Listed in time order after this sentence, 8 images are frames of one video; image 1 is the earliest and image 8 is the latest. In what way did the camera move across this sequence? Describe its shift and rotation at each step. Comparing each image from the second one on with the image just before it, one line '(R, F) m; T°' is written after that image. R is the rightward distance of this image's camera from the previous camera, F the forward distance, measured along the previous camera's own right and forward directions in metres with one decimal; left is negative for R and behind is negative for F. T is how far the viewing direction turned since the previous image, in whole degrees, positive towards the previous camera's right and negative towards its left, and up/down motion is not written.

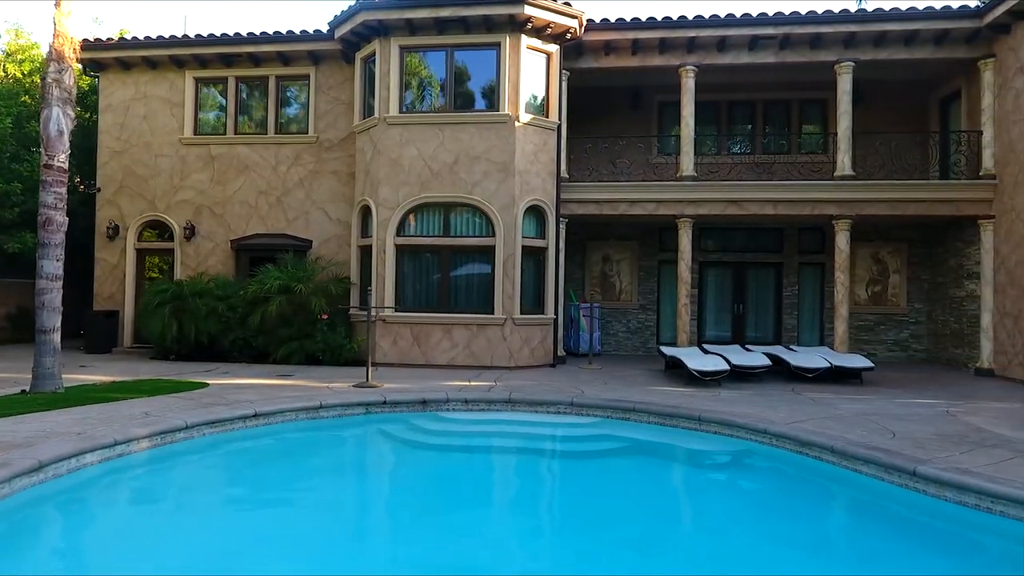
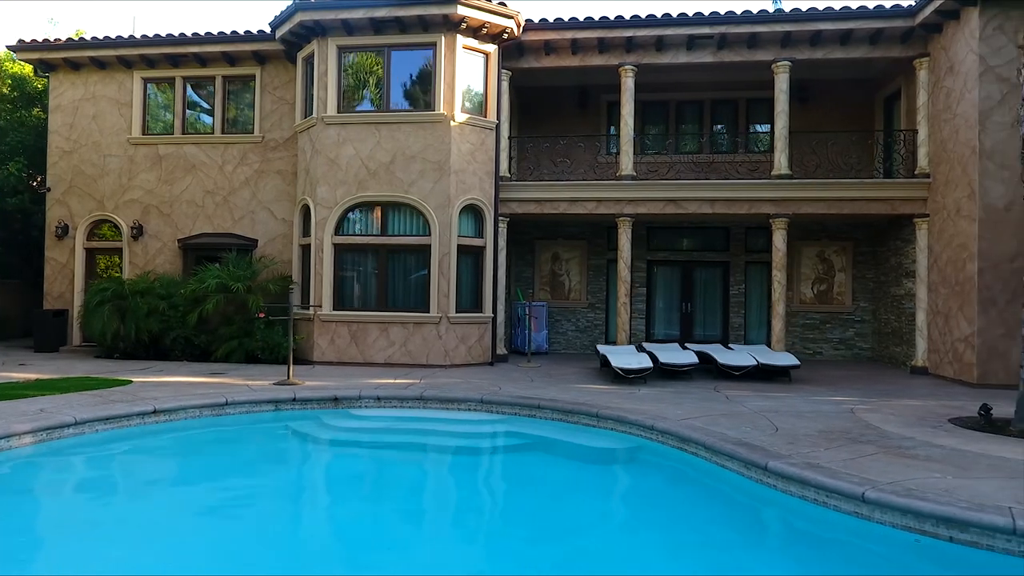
(+1.3, -0.1) m; 0°
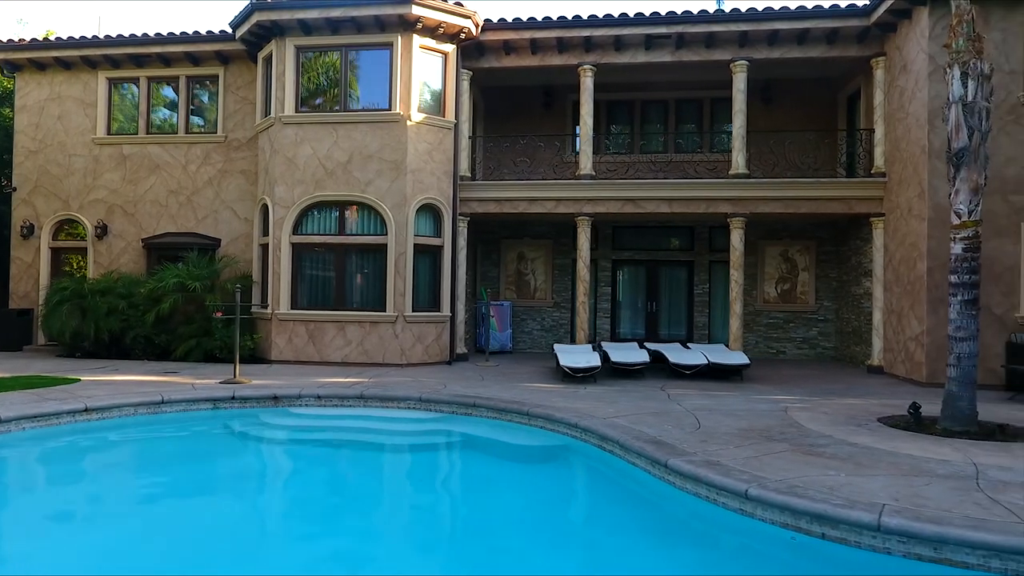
(+0.9, 0.0) m; 0°
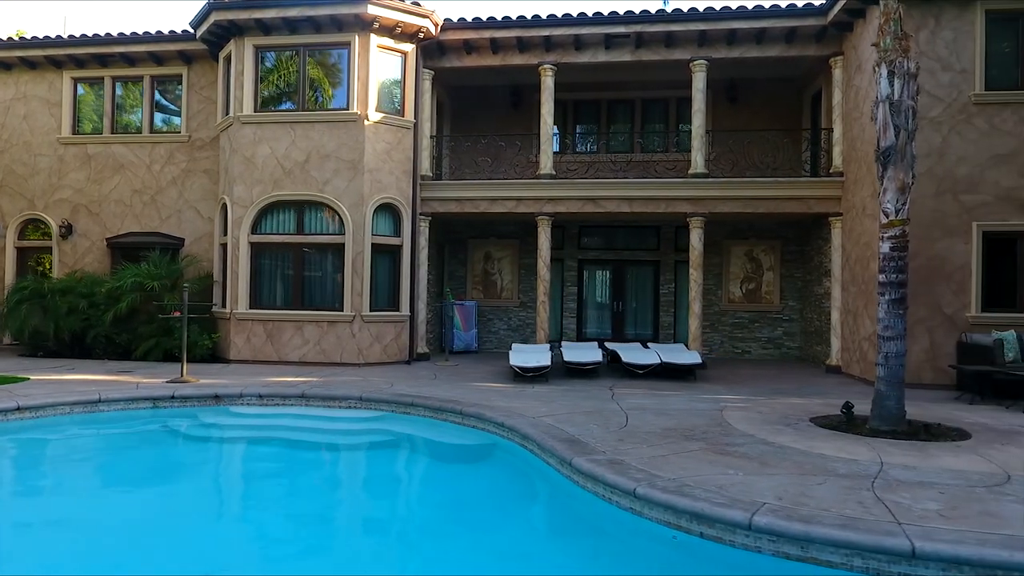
(+0.9, 0.0) m; 0°
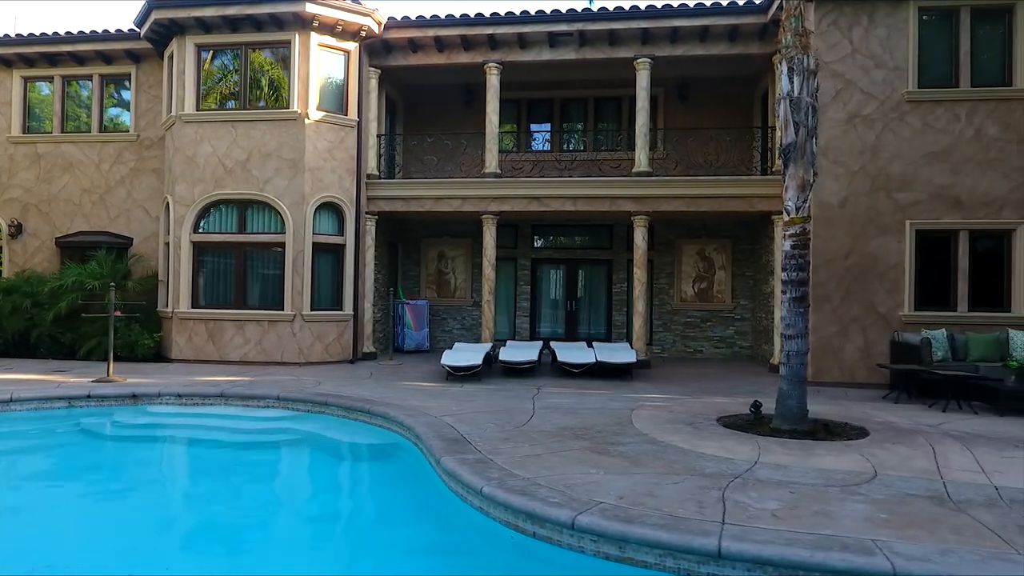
(+1.2, 0.0) m; 0°
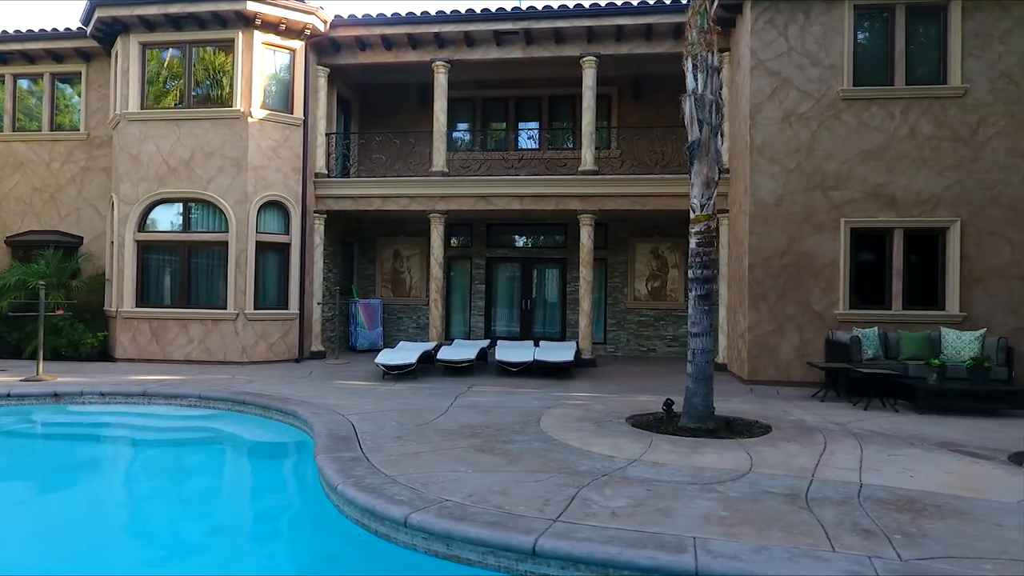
(+1.1, 0.0) m; 0°
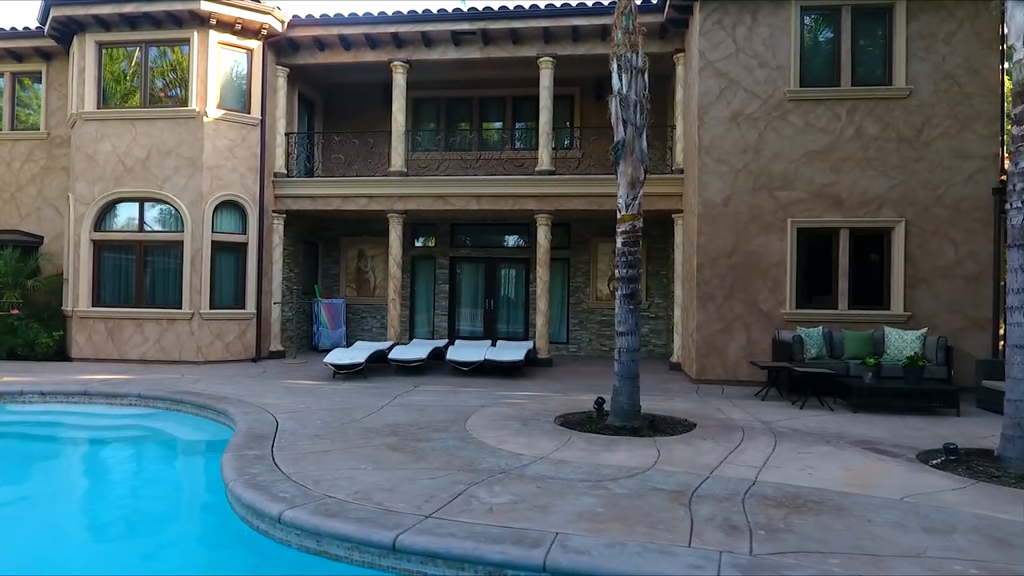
(+0.8, 0.0) m; 0°
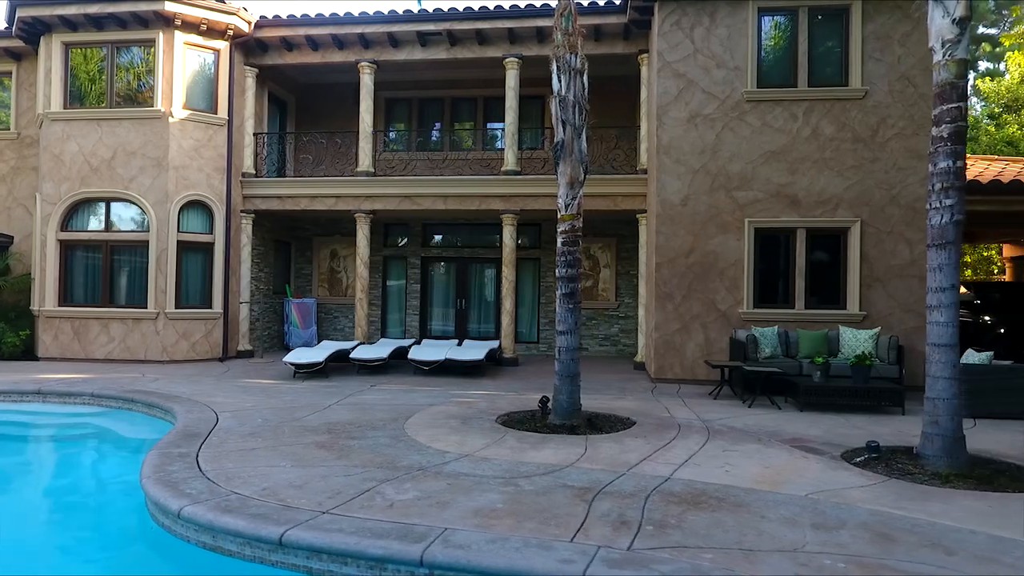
(+0.7, -0.1) m; 0°
